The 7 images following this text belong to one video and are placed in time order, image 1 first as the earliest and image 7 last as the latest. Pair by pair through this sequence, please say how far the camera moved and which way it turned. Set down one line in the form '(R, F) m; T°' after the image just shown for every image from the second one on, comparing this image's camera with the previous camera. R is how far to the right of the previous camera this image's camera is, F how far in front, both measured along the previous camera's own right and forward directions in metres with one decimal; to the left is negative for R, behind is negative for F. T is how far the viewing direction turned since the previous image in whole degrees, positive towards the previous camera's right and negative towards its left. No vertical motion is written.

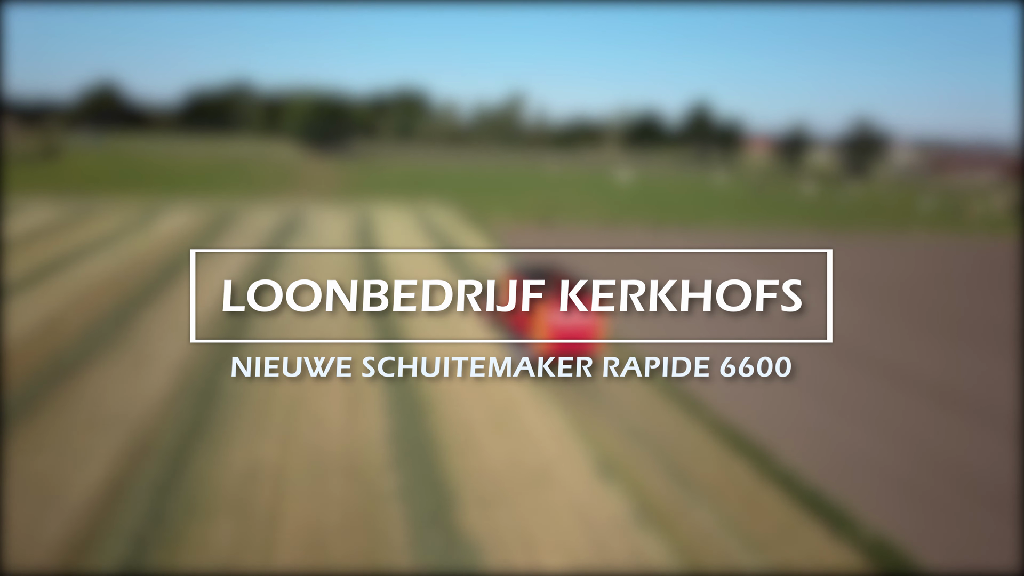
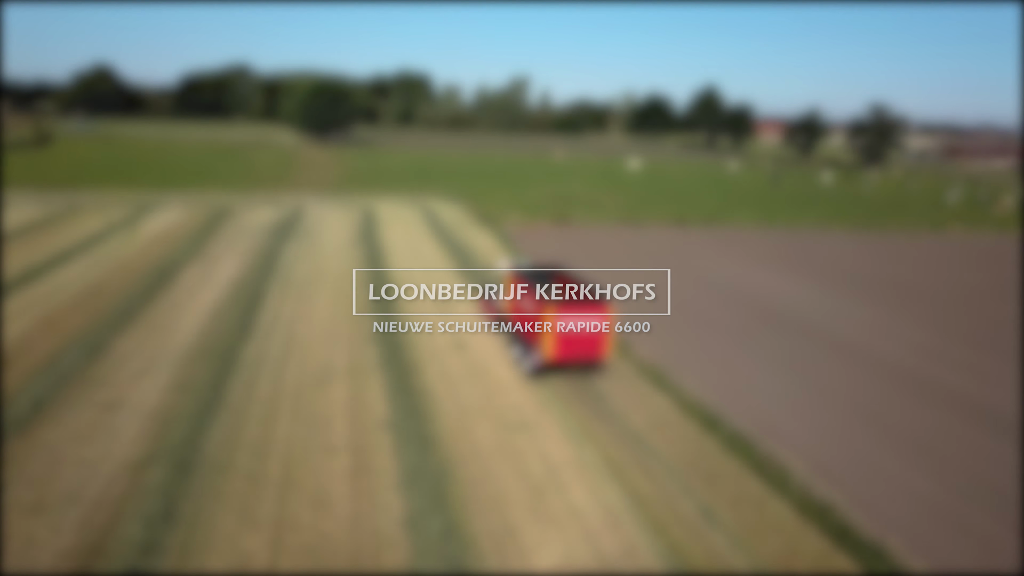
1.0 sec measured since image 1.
(-0.5, +1.7) m; 0°
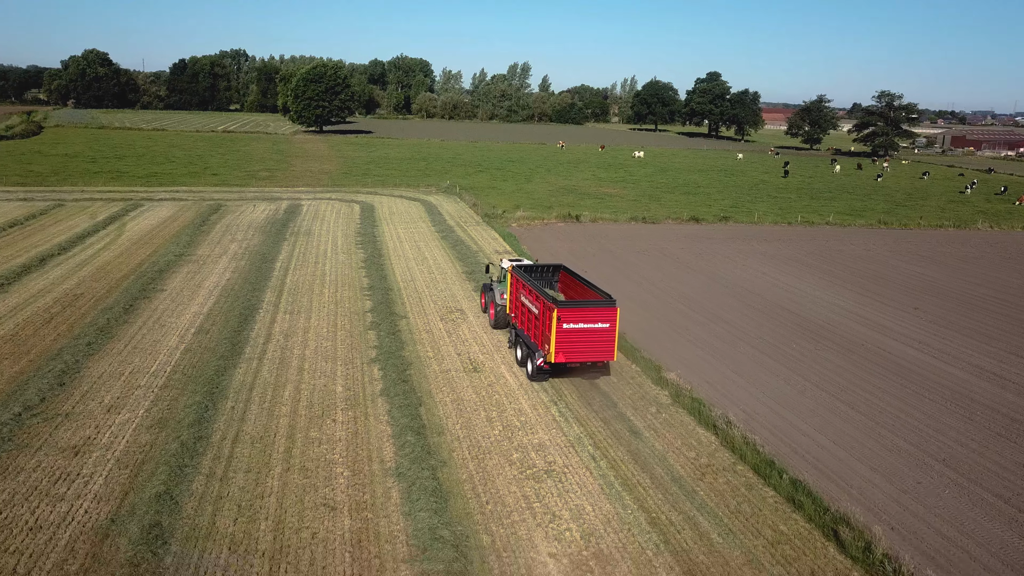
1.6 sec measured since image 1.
(-0.5, +2.2) m; 0°
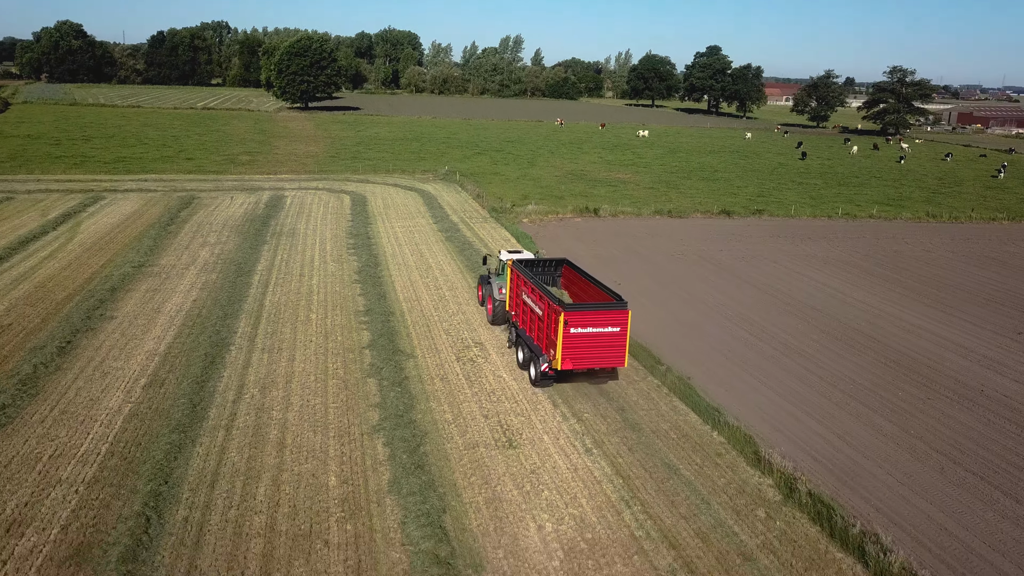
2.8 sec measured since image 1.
(-1.1, +4.7) m; +1°
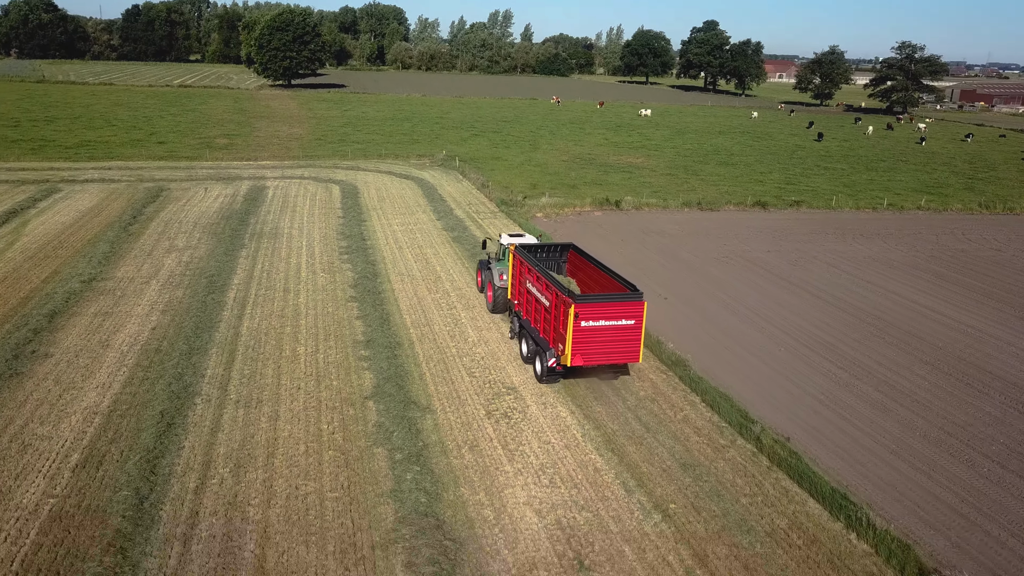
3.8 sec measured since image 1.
(-1.2, +4.2) m; +1°
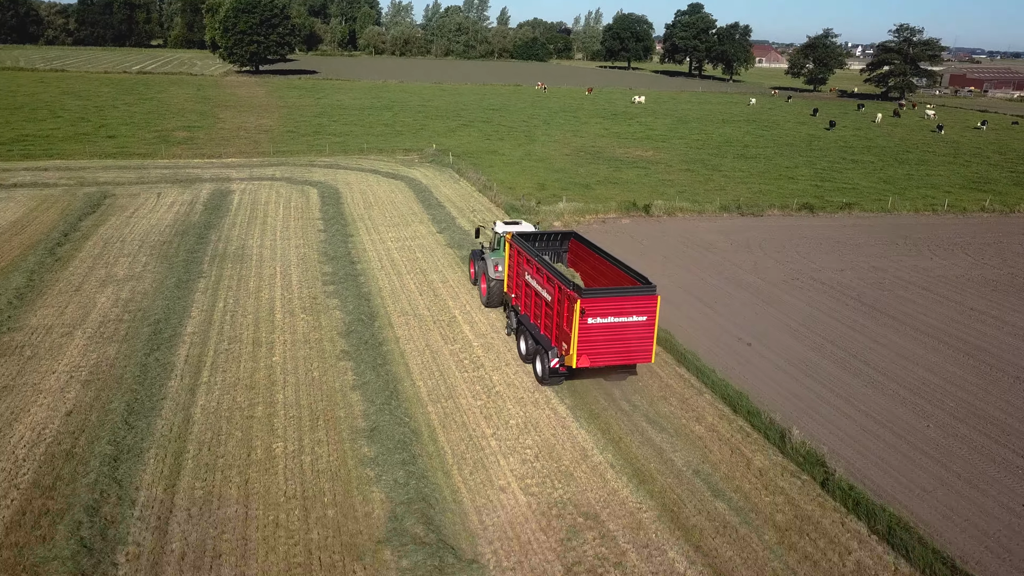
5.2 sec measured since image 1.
(-1.5, +5.1) m; +2°
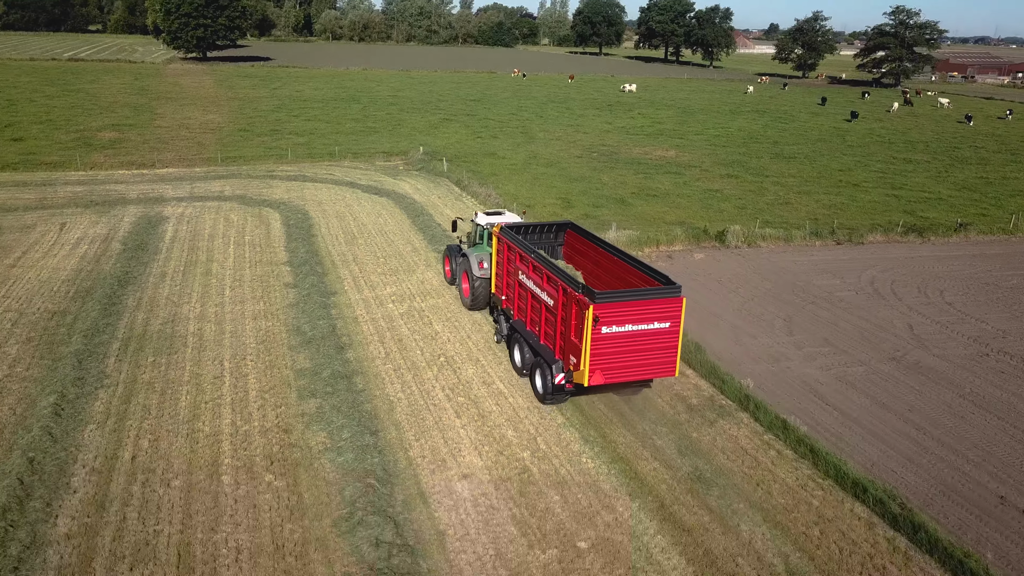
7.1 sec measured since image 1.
(-2.1, +7.5) m; +3°
